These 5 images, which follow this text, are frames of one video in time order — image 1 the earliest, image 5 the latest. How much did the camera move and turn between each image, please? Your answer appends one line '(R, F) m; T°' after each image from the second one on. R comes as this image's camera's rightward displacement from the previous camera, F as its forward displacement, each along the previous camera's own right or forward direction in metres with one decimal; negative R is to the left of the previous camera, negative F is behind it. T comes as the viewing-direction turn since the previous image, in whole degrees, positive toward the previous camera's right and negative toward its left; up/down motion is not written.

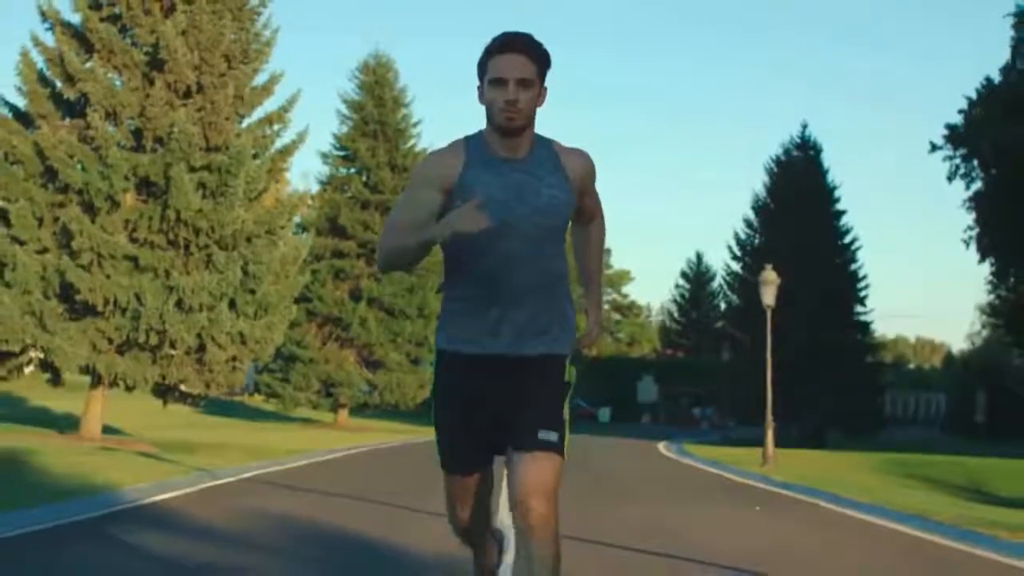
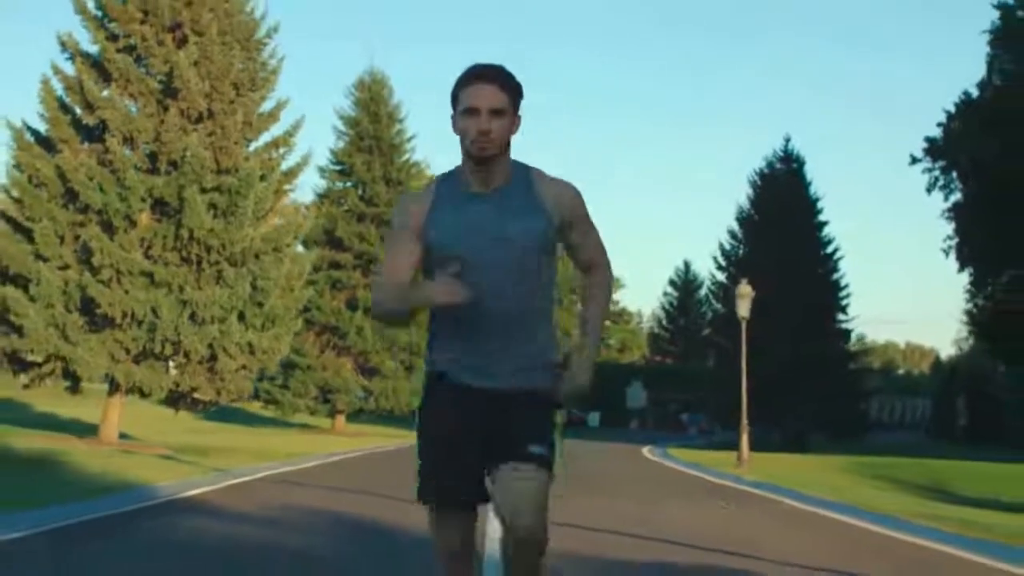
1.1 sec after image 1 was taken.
(0.0, -1.4) m; 0°
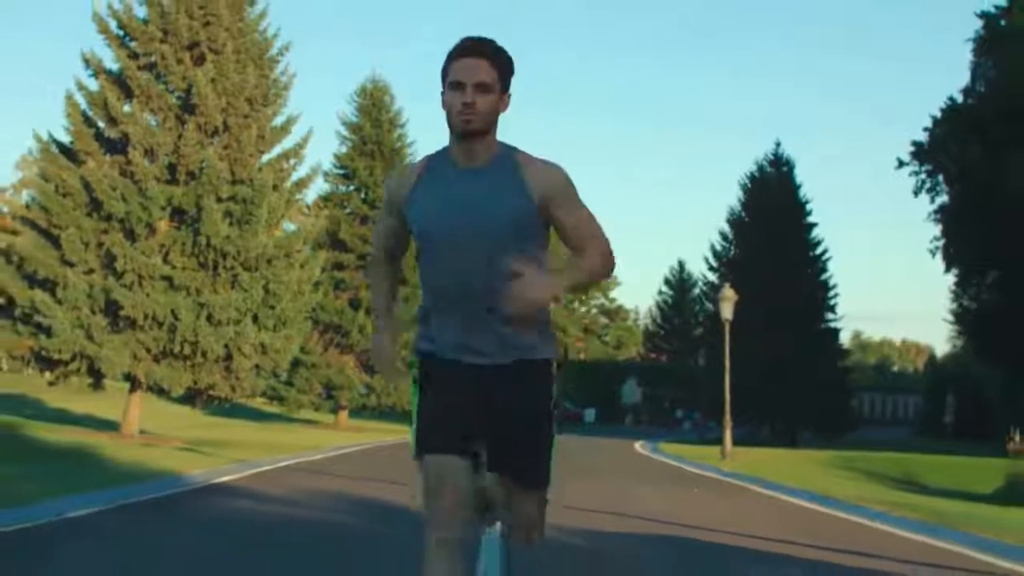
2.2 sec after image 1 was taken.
(0.0, -1.4) m; 0°
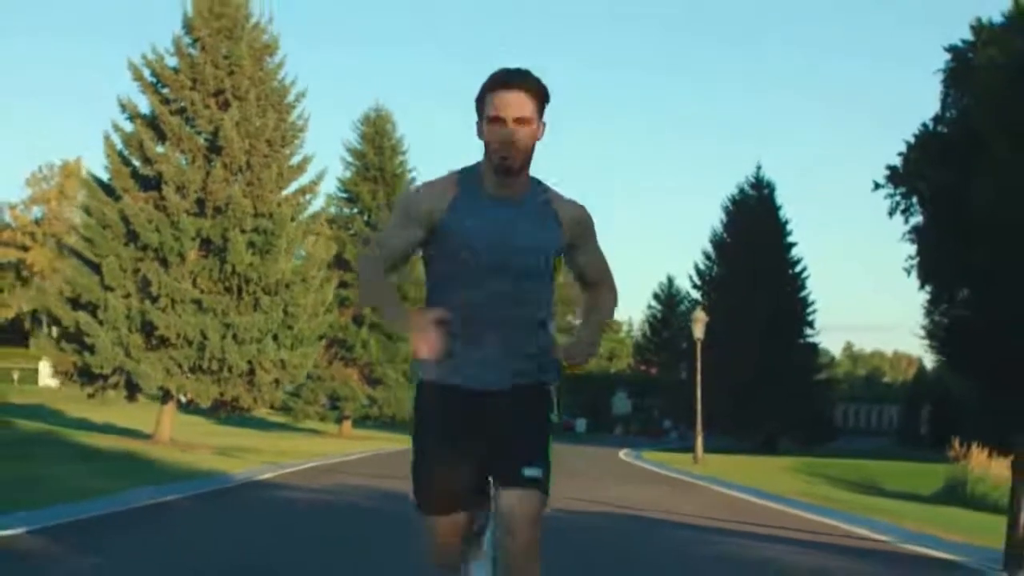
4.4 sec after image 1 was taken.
(0.0, -2.7) m; 0°
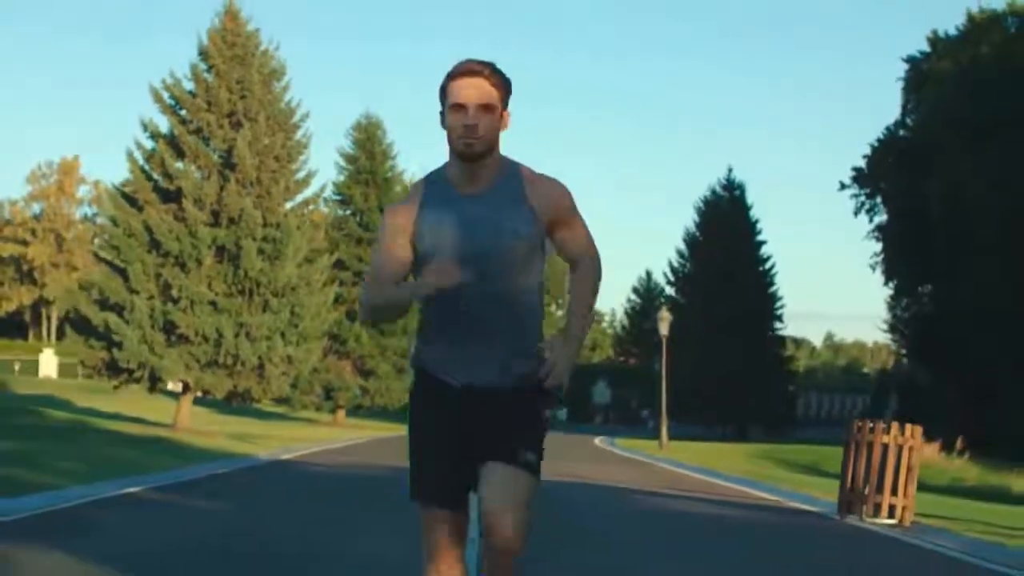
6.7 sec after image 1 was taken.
(0.0, -3.0) m; +1°
